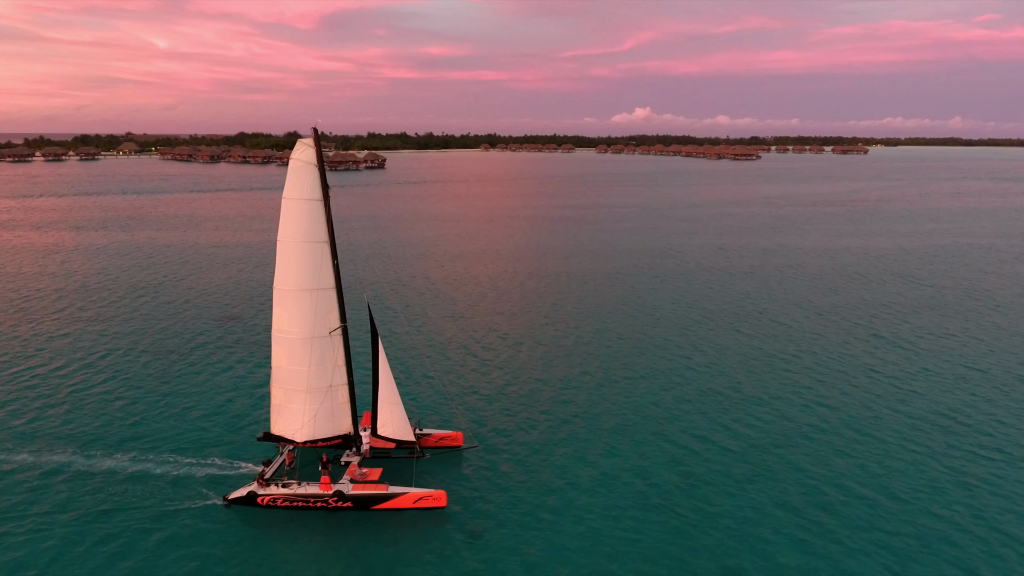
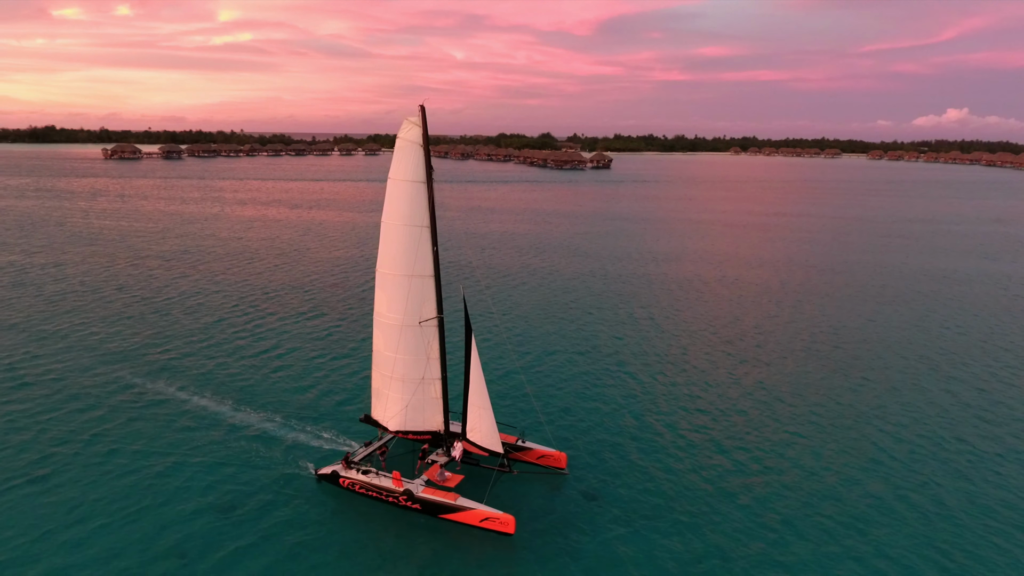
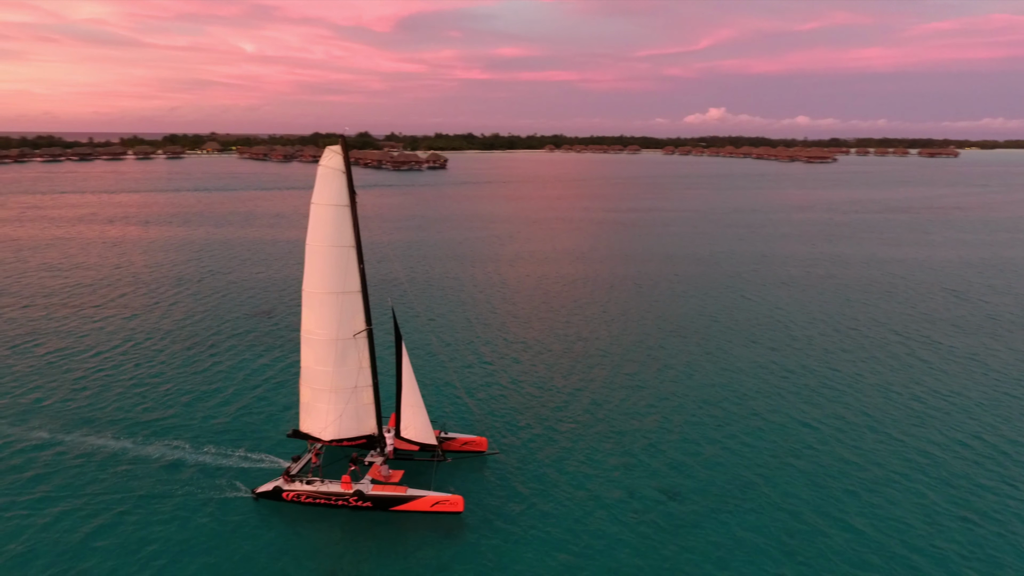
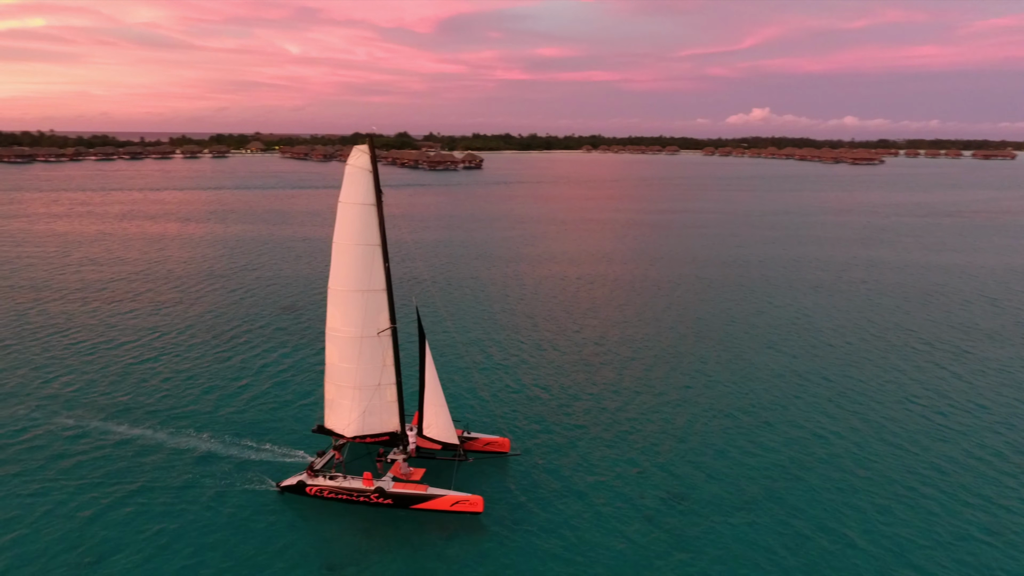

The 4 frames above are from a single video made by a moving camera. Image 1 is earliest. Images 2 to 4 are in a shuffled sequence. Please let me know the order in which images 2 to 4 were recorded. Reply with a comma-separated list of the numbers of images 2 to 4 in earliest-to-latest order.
3, 4, 2
